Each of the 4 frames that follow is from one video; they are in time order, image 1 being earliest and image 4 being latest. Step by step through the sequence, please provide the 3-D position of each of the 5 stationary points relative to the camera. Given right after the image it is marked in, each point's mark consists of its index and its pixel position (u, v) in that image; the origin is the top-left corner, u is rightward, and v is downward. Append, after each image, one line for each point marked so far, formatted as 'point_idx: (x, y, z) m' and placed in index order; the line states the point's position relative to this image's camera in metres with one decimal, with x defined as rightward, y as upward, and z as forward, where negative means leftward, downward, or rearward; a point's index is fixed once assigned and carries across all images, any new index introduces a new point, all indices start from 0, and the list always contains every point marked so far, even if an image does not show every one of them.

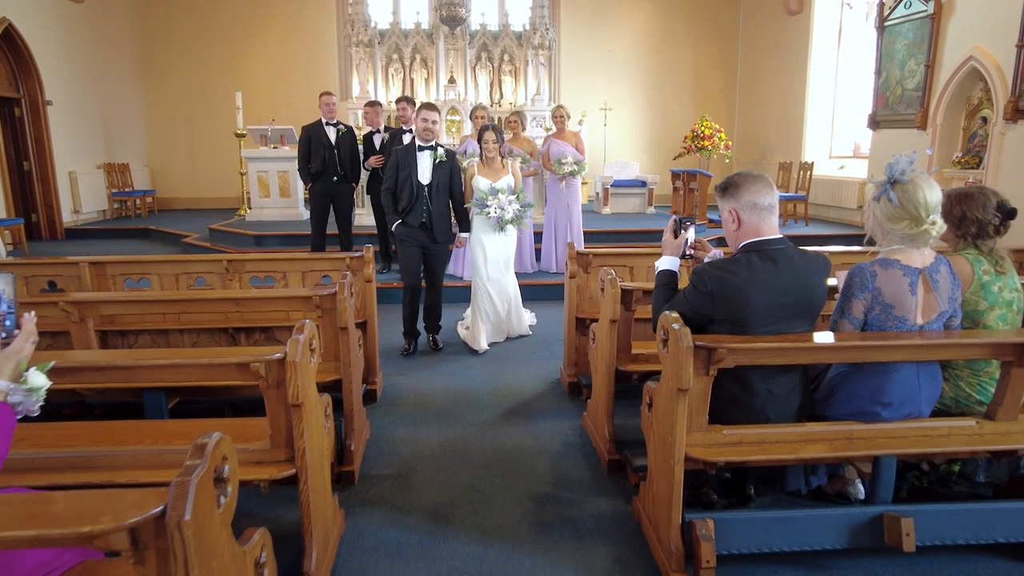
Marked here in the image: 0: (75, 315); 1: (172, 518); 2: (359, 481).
0: (-2.0, -0.1, +2.9) m
1: (-0.6, -0.4, +1.1) m
2: (-0.7, -0.9, +2.8) m
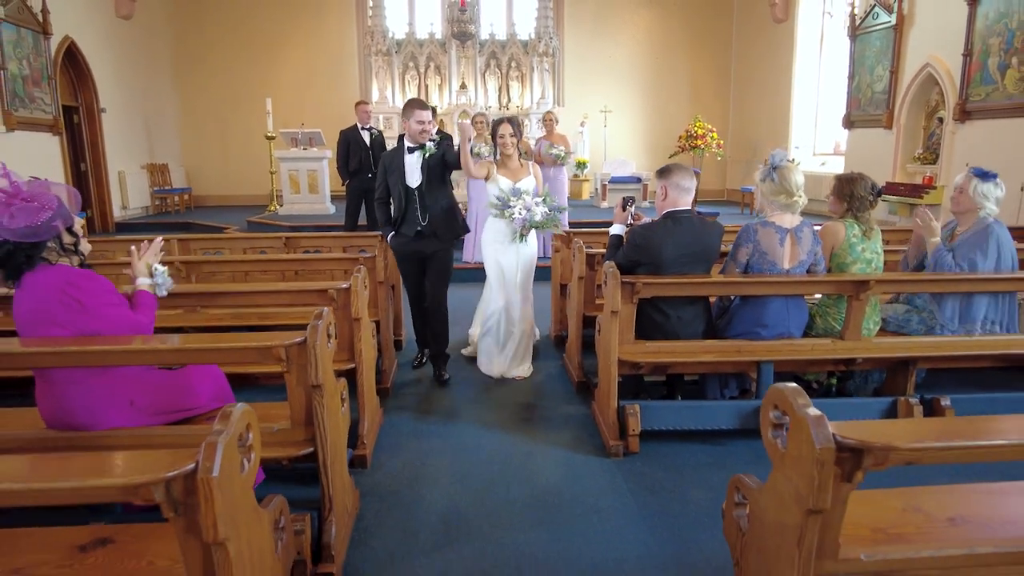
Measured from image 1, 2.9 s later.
0: (-2.0, +0.1, +3.9) m
1: (-0.7, -0.2, +2.0) m
2: (-0.7, -0.6, +3.8) m
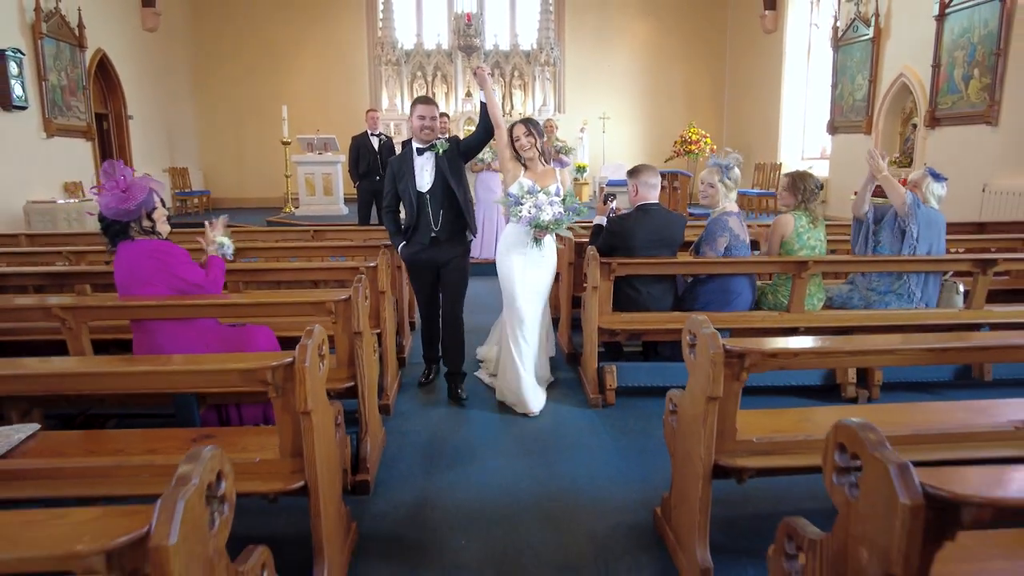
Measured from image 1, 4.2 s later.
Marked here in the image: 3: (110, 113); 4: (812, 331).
0: (-2.0, +0.2, +4.5) m
1: (-0.7, -0.1, +2.6) m
2: (-0.7, -0.5, +4.4) m
3: (-6.8, +2.9, +10.7) m
4: (+1.8, -0.3, +3.8) m
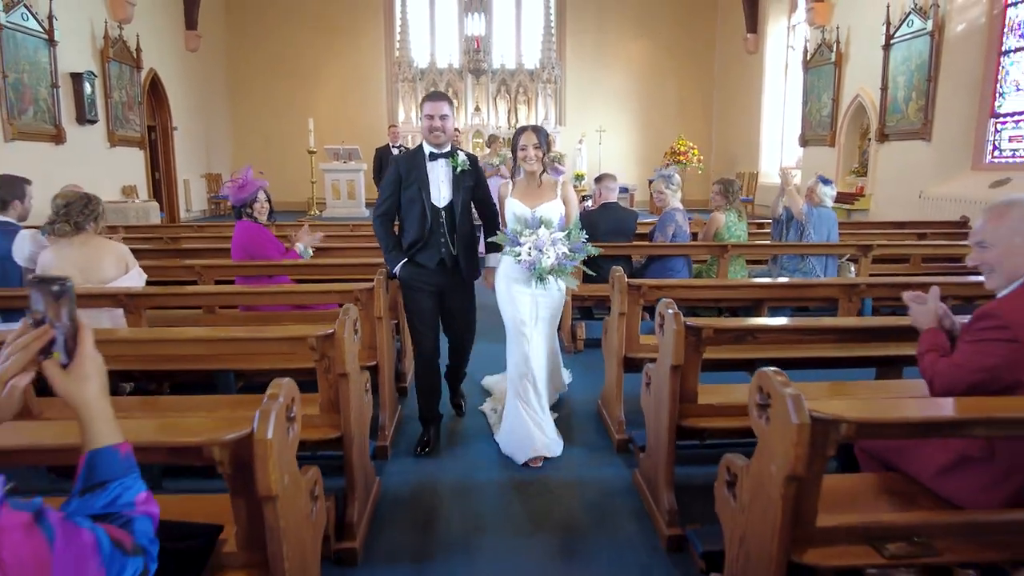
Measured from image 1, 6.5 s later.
0: (-2.1, +0.4, +5.8) m
1: (-0.7, +0.1, +3.9) m
2: (-0.8, -0.4, +5.6) m
3: (-6.7, +3.1, +12.0) m
4: (+1.8, -0.1, +5.0) m
